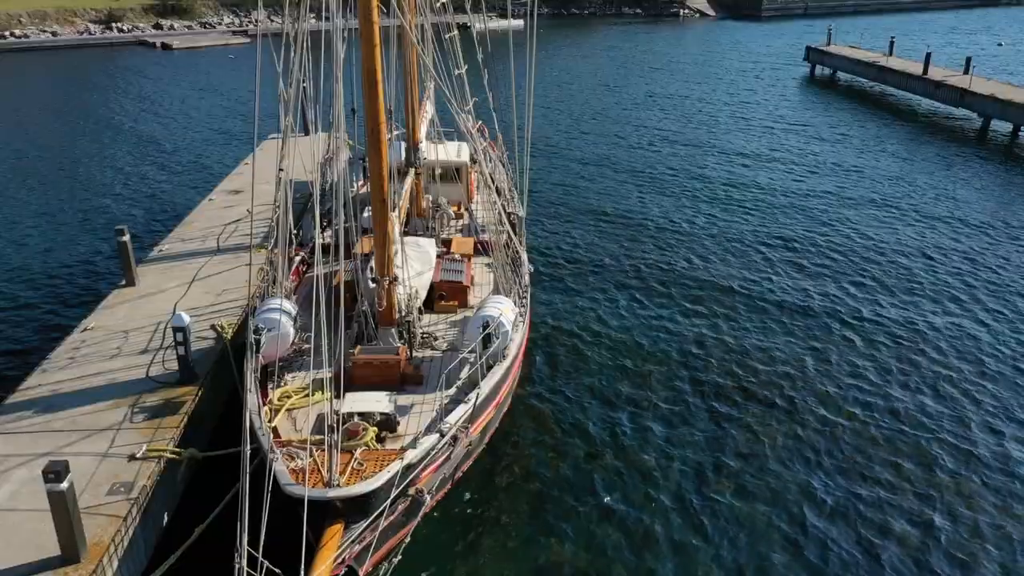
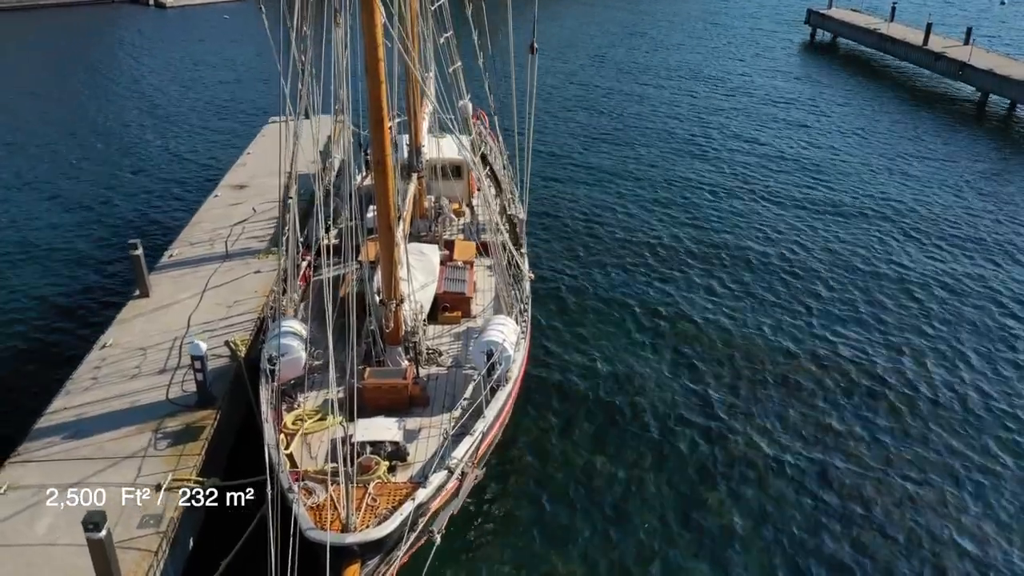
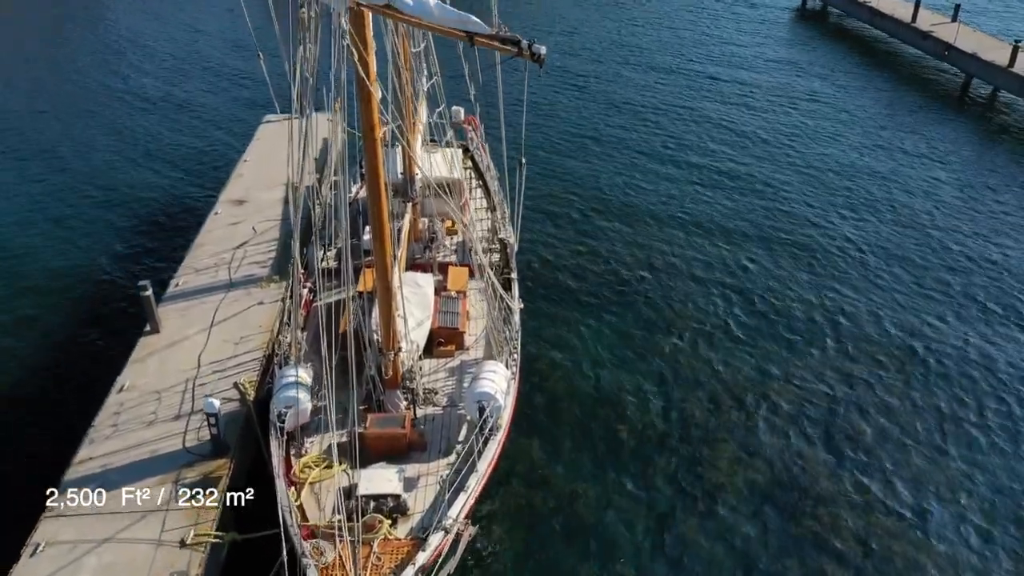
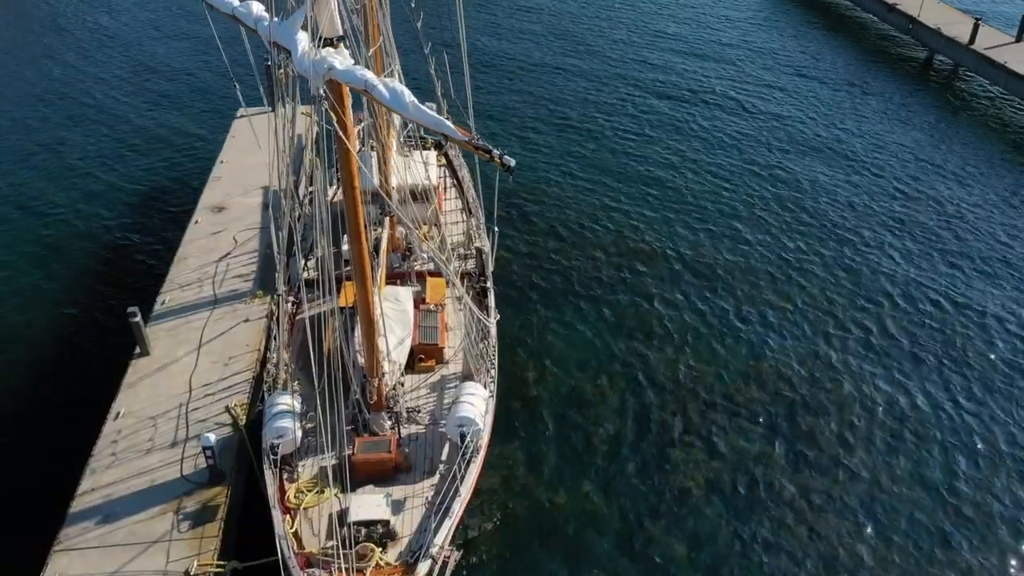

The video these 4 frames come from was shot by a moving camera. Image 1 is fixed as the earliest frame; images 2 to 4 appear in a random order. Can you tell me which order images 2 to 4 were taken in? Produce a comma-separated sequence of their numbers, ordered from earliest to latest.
2, 3, 4
